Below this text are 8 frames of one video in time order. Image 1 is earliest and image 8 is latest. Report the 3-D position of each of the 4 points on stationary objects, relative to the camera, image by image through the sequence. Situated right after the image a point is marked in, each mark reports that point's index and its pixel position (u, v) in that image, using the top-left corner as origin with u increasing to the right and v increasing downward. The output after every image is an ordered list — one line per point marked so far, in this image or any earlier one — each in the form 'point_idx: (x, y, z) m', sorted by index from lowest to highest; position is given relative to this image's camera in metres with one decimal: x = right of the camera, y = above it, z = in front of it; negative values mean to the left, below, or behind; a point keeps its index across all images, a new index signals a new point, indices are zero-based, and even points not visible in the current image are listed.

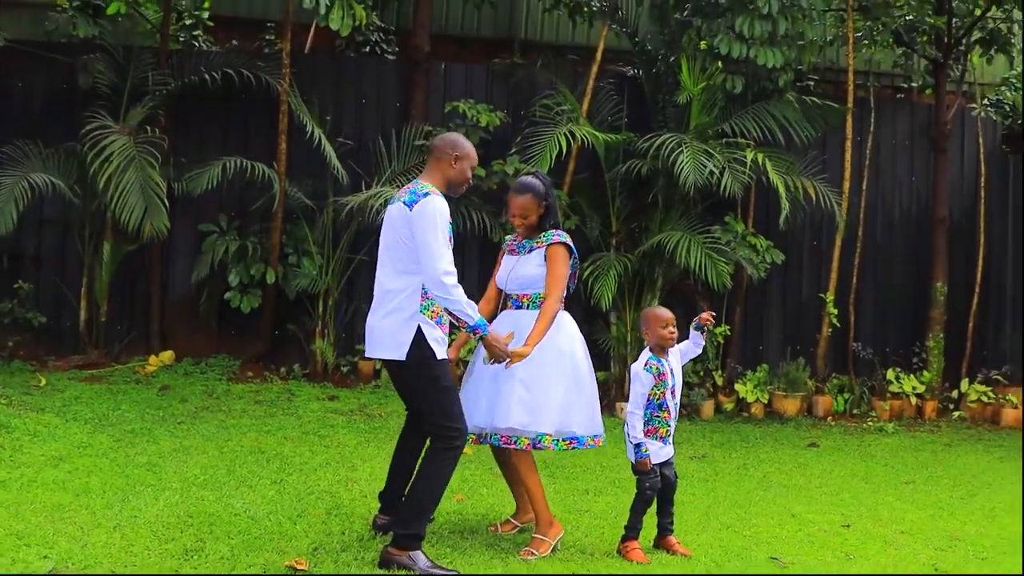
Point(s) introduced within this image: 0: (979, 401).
0: (+3.0, -0.7, +6.9) m
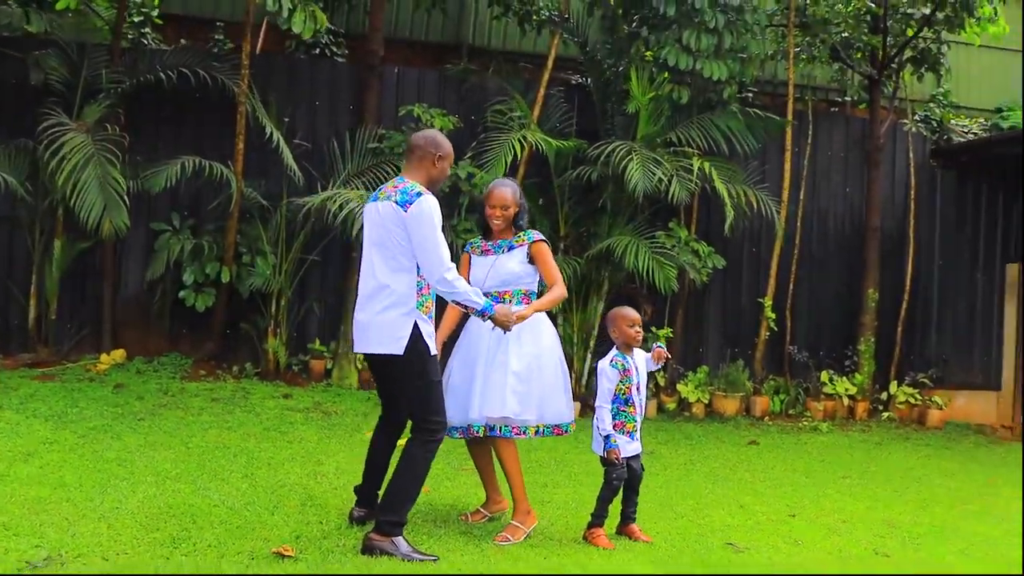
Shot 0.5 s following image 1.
0: (+2.6, -0.8, +7.2) m
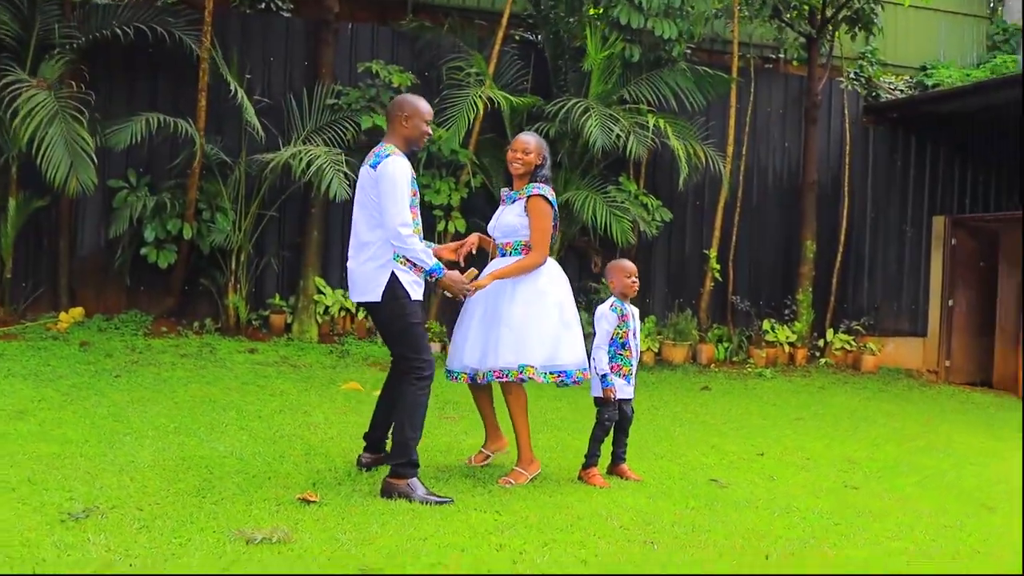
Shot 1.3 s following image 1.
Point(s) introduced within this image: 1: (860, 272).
0: (+2.3, -0.4, +7.6) m
1: (+2.5, +0.1, +8.0) m
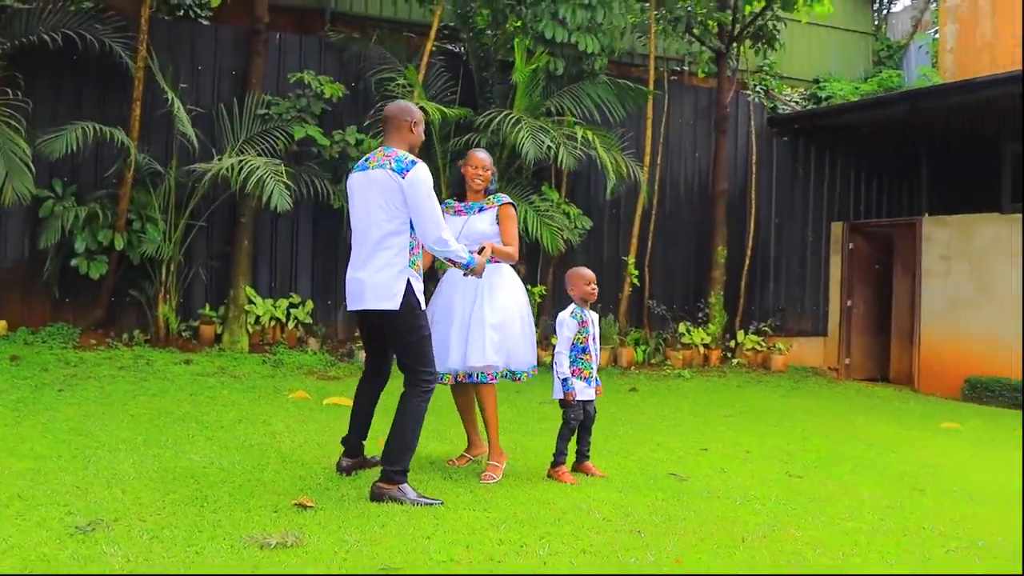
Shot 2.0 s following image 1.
0: (+1.8, -0.4, +8.0) m
1: (+1.9, +0.1, +8.4) m
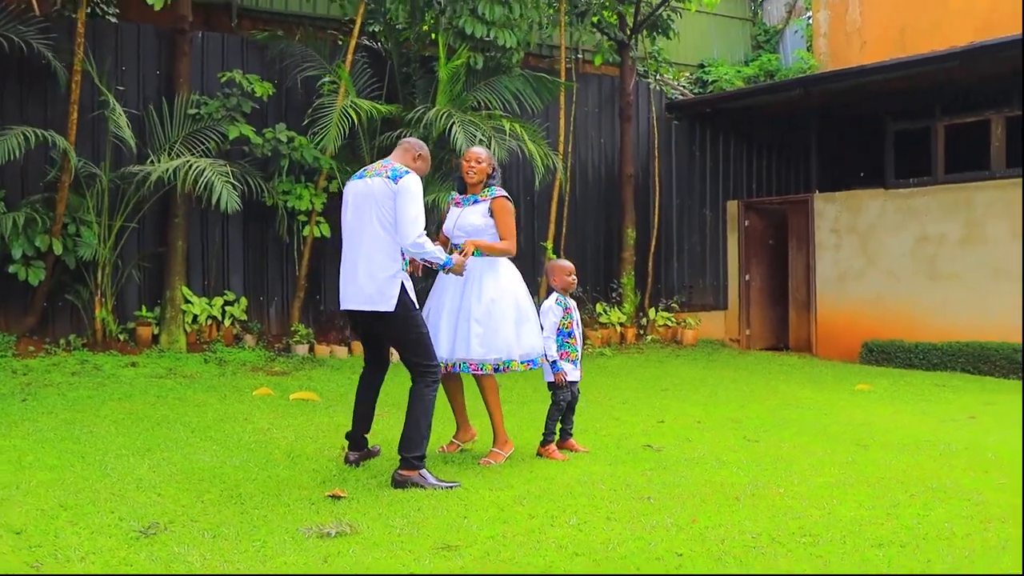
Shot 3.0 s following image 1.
0: (+1.2, -0.3, +8.5) m
1: (+1.3, +0.3, +8.8) m
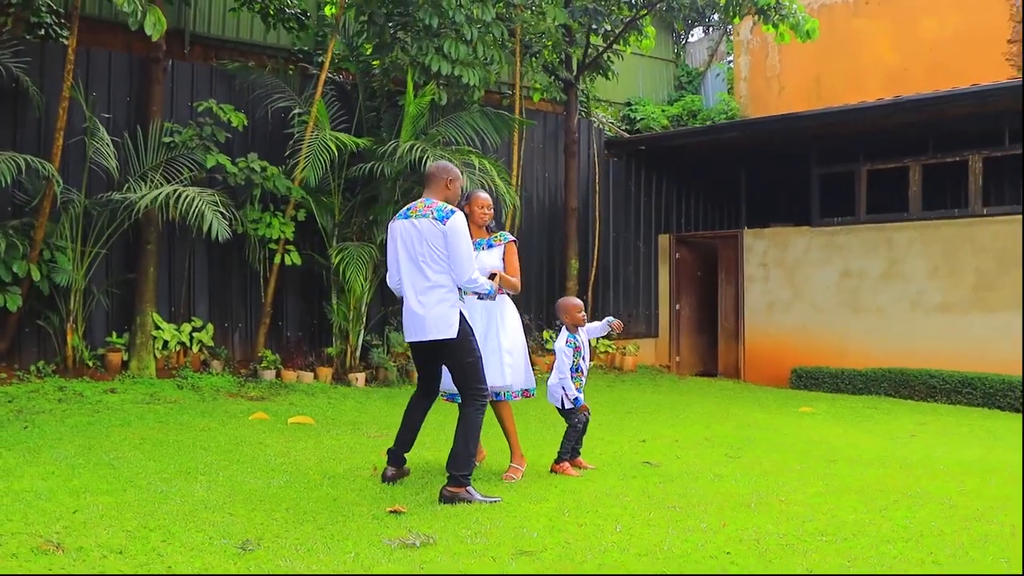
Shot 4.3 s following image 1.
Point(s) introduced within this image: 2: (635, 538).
0: (+0.7, -0.5, +8.9) m
1: (+0.8, 0.0, +9.3) m
2: (+0.4, -0.8, +3.5) m
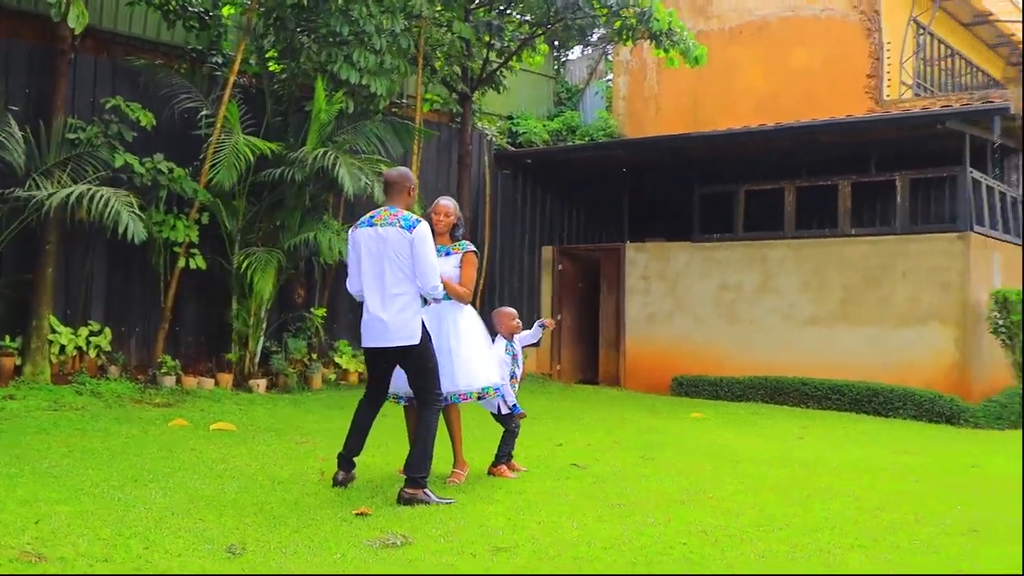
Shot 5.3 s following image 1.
0: (-0.2, -0.6, +9.1) m
1: (-0.2, -0.1, +9.5) m
2: (+0.3, -0.9, +3.8) m
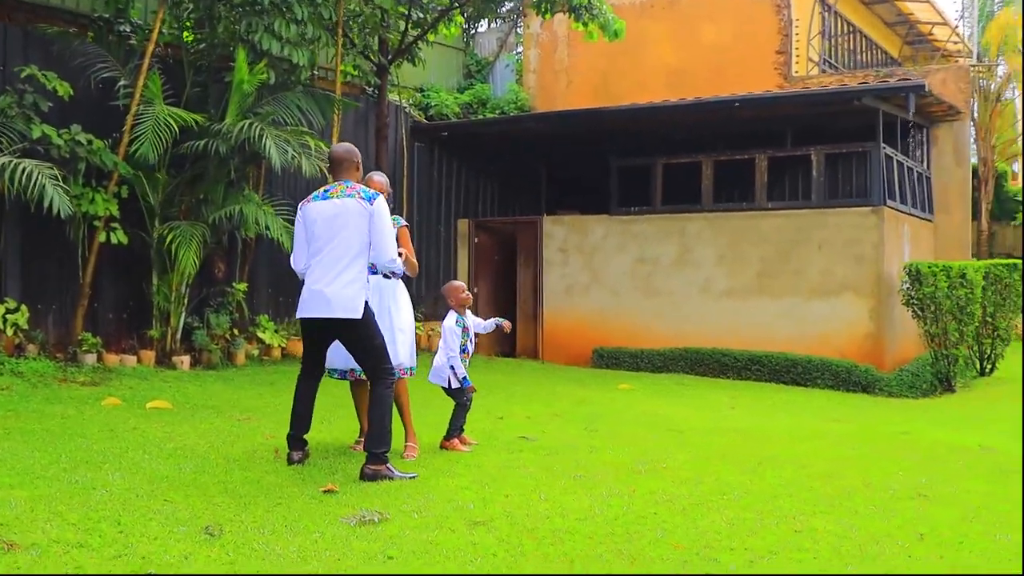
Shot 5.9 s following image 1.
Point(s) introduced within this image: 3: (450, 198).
0: (-0.8, -0.4, +9.1) m
1: (-0.9, +0.2, +9.5) m
2: (+0.2, -0.8, +3.8) m
3: (-0.6, +0.8, +9.9) m
